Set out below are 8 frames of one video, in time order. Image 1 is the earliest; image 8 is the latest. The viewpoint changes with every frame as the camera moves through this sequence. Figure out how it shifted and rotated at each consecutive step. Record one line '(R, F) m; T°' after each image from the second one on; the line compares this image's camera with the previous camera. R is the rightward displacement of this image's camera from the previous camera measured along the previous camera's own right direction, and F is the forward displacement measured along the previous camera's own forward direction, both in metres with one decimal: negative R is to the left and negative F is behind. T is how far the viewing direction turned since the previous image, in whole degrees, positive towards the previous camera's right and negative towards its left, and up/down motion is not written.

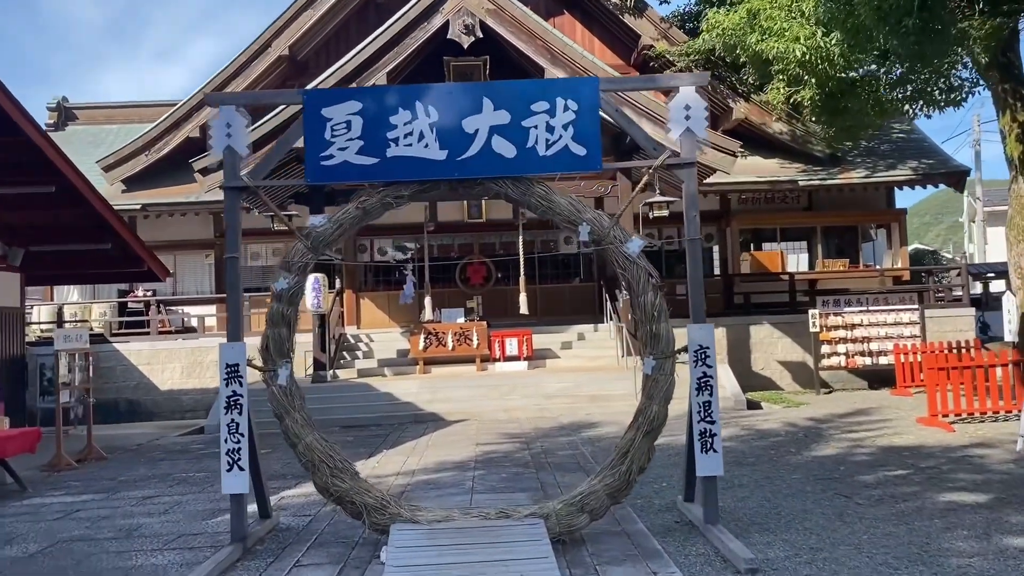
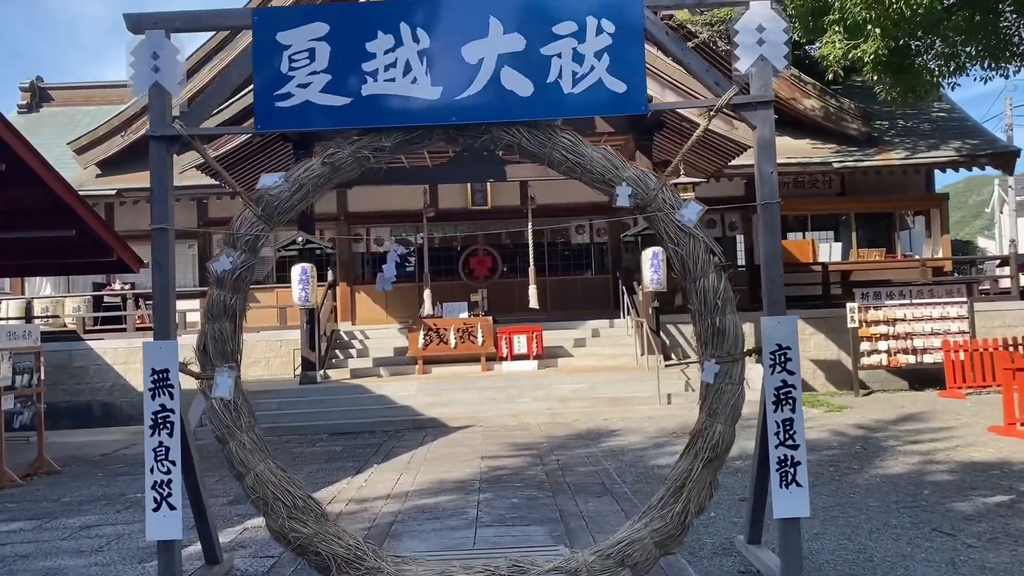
(0.0, +1.2) m; 0°
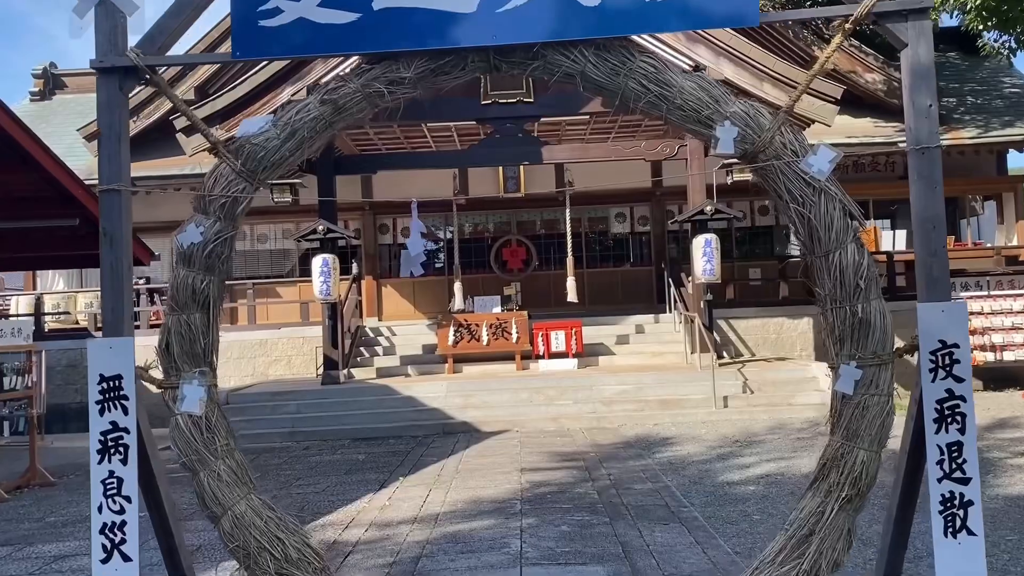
(-0.1, +1.0) m; -2°
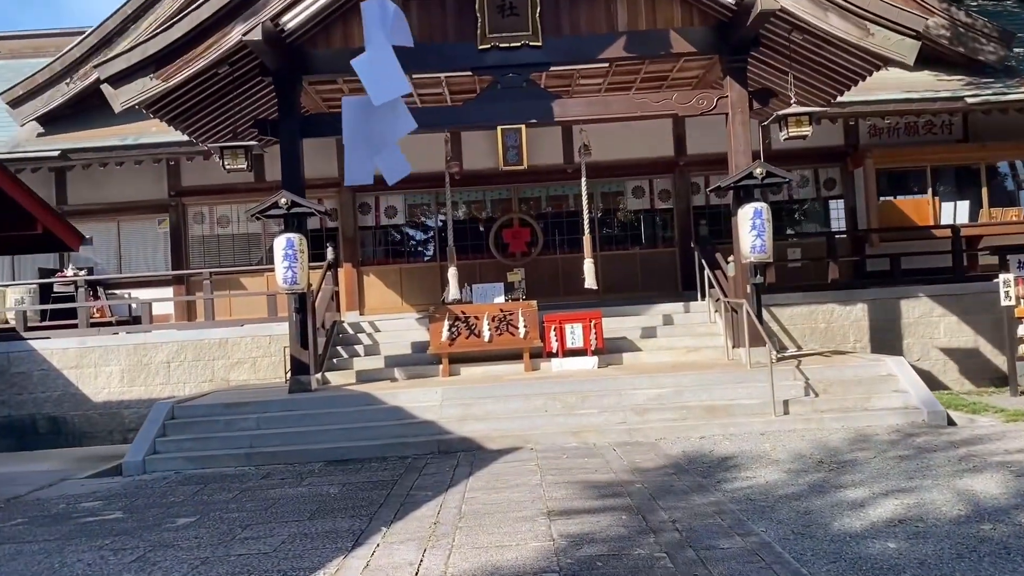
(-0.2, +1.8) m; +1°
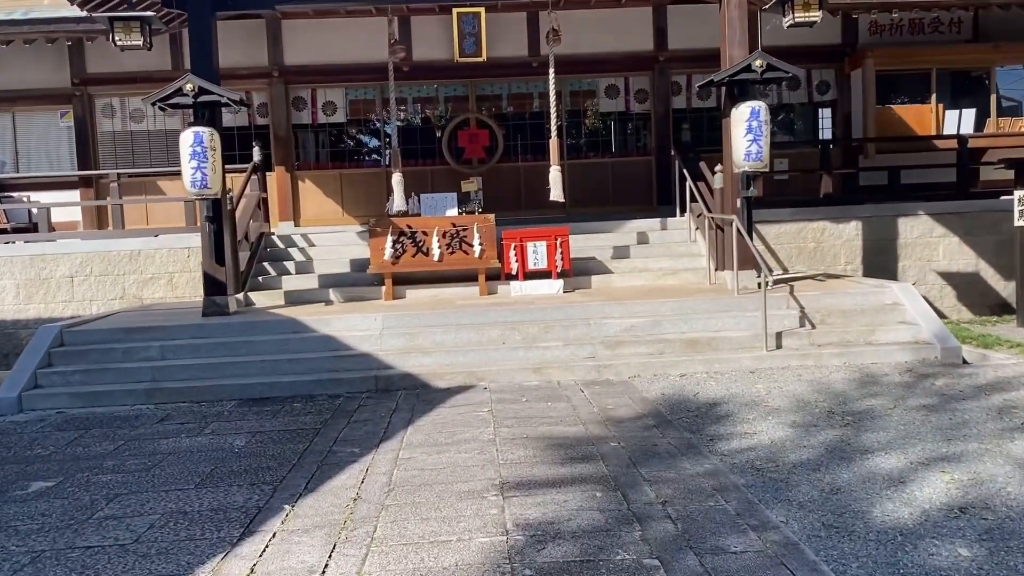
(+0.1, +1.2) m; +3°
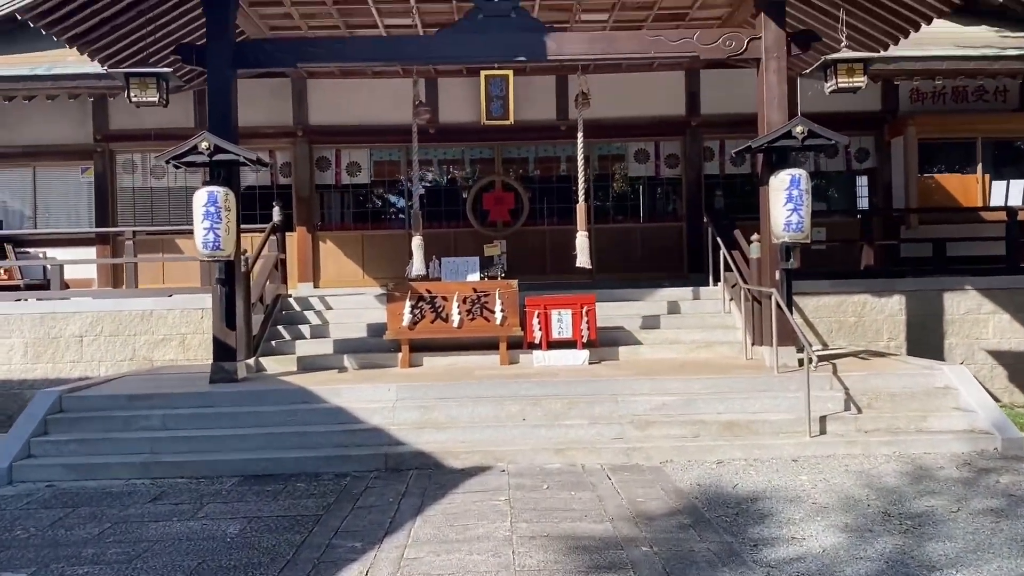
(0.0, +0.4) m; -2°
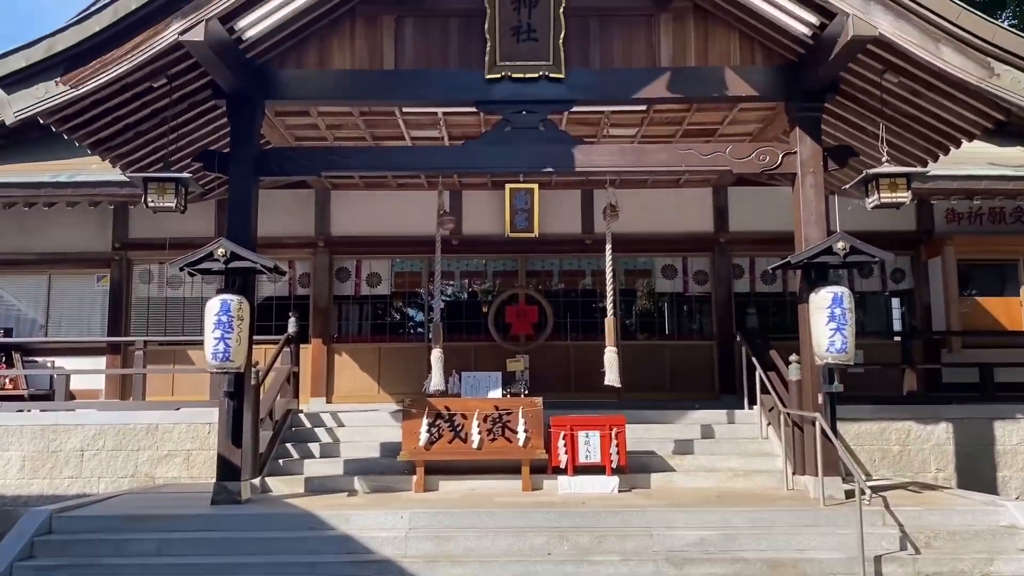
(-0.1, +0.4) m; -1°
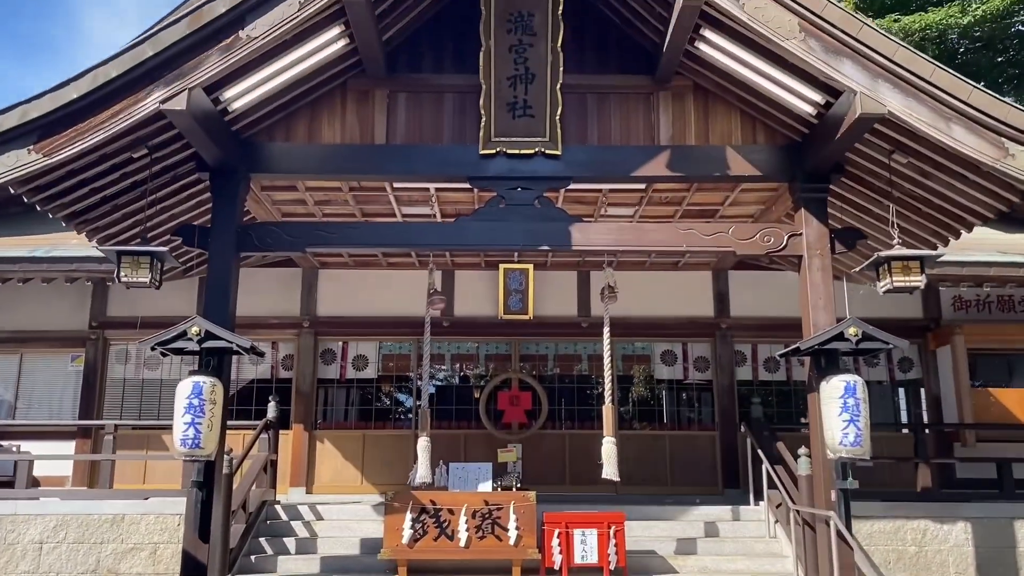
(0.0, +0.4) m; 0°
